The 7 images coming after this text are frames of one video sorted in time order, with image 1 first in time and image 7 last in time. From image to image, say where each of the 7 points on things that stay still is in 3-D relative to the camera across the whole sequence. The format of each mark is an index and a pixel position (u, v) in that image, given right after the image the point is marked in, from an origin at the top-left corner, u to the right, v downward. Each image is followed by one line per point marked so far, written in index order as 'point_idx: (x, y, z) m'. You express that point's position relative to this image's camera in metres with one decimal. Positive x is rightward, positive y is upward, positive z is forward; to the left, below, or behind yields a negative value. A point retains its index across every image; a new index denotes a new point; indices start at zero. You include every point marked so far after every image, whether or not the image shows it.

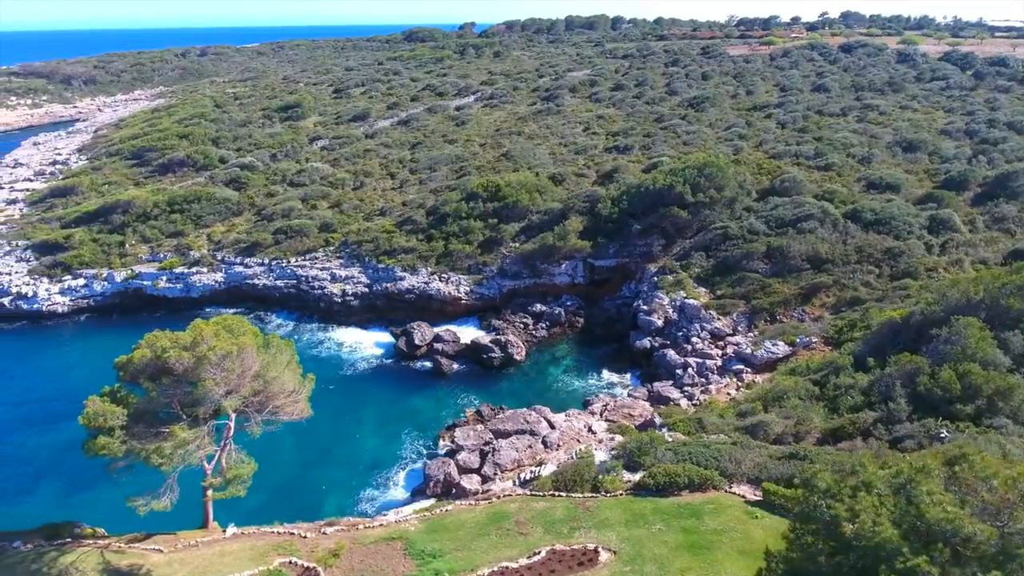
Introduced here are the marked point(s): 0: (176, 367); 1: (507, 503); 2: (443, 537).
0: (-8.6, -2.1, +16.5) m
1: (-0.1, -6.3, +18.9) m
2: (-1.8, -6.7, +17.4) m
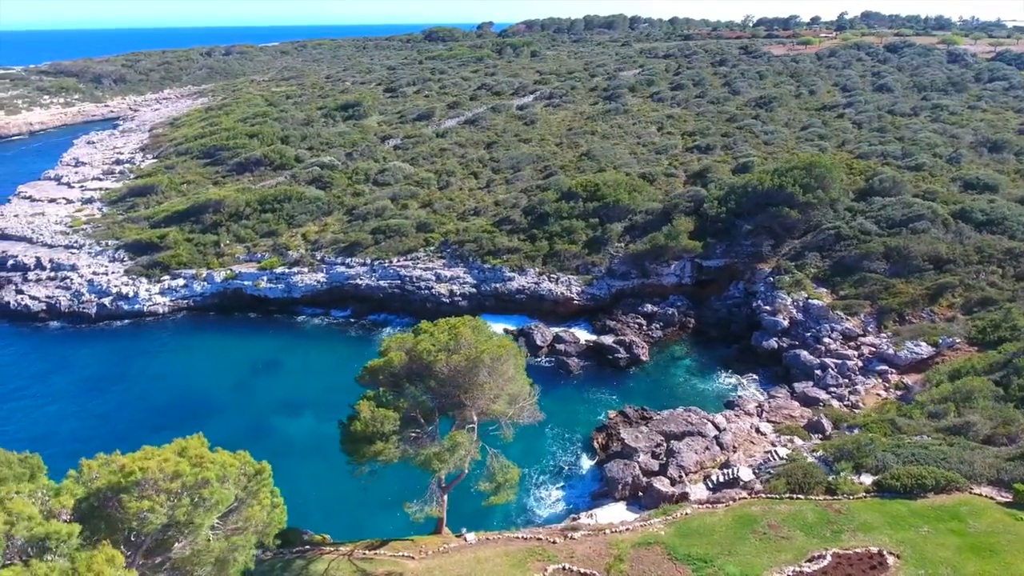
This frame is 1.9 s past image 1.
0: (-1.7, -2.1, +16.2) m
1: (+6.8, -6.3, +18.7) m
2: (+5.1, -6.8, +17.2) m
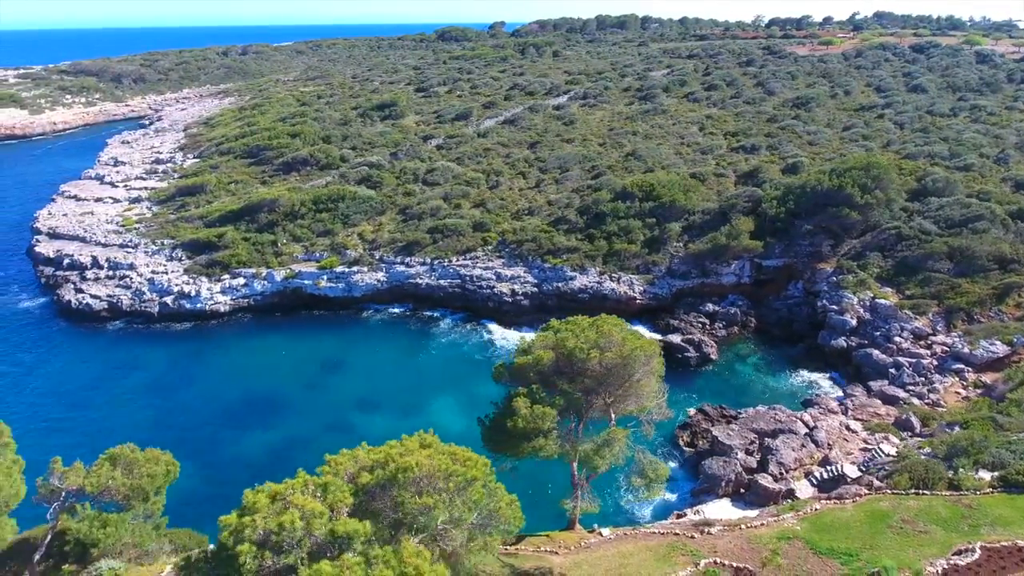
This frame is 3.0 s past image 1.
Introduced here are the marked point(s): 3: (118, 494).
0: (+2.1, -2.0, +16.5) m
1: (+10.6, -6.3, +19.0) m
2: (+8.9, -6.7, +17.5) m
3: (-10.4, -5.4, +17.0) m
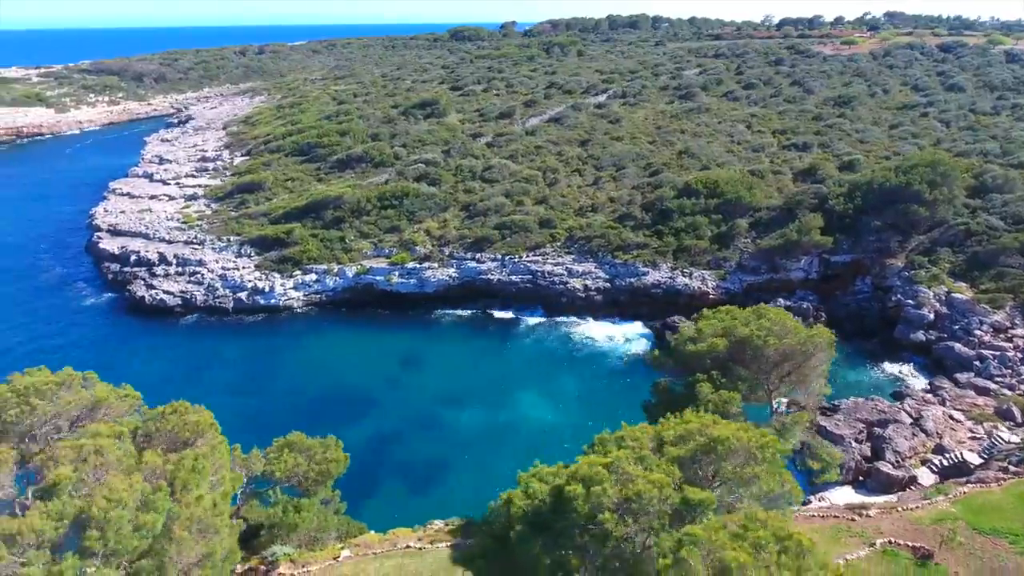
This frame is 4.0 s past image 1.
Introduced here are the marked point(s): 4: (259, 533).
0: (+6.8, -1.8, +17.0) m
1: (+15.3, -6.0, +19.5) m
2: (+13.6, -6.4, +18.0) m
3: (-5.6, -5.2, +17.4) m
4: (-6.9, -6.7, +17.6) m
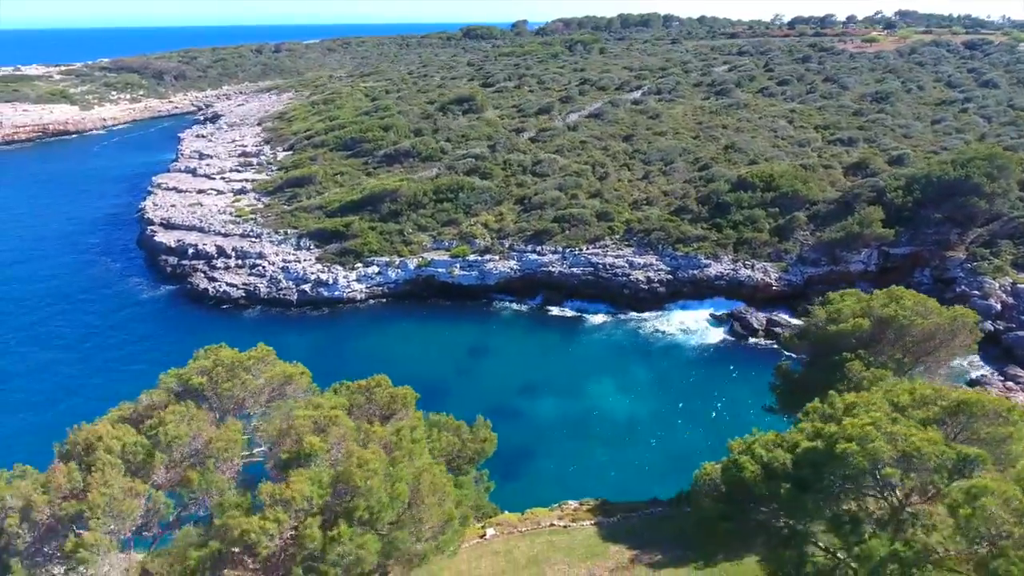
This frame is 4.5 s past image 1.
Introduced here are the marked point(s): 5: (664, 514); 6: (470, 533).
0: (+10.9, -1.2, +17.3) m
1: (+19.4, -5.5, +19.9) m
2: (+17.6, -5.9, +18.4) m
3: (-1.6, -4.6, +17.7) m
4: (-2.8, -6.2, +17.9) m
5: (+4.5, -6.7, +19.1) m
6: (-1.1, -6.8, +17.9) m
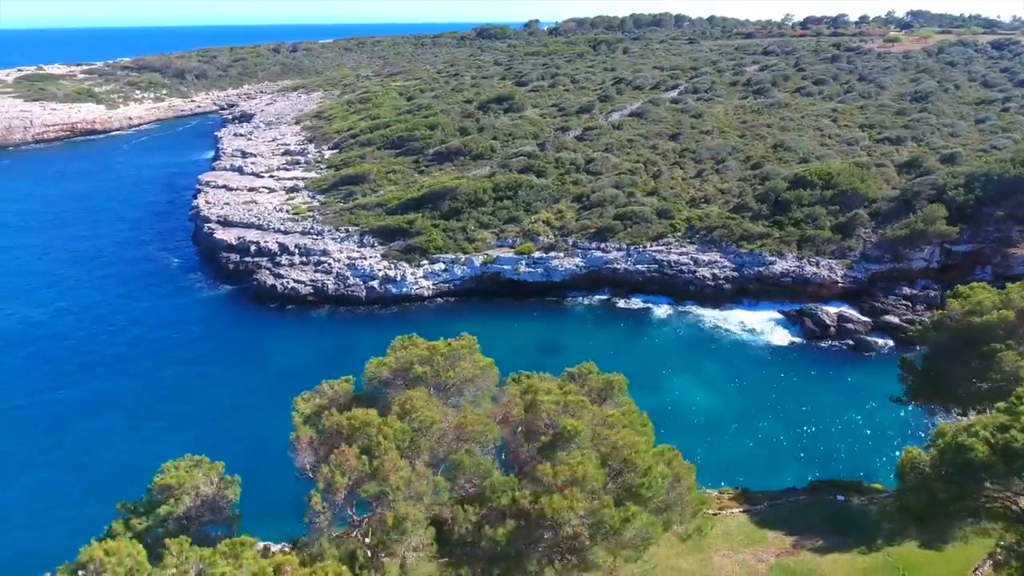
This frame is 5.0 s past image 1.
0: (+15.3, -1.0, +17.8) m
1: (+23.8, -5.3, +20.4) m
2: (+22.0, -5.7, +18.8) m
3: (+2.8, -4.4, +18.1) m
4: (+1.5, -5.9, +18.3) m
5: (+8.9, -6.5, +19.5) m
6: (+3.3, -6.6, +18.3) m
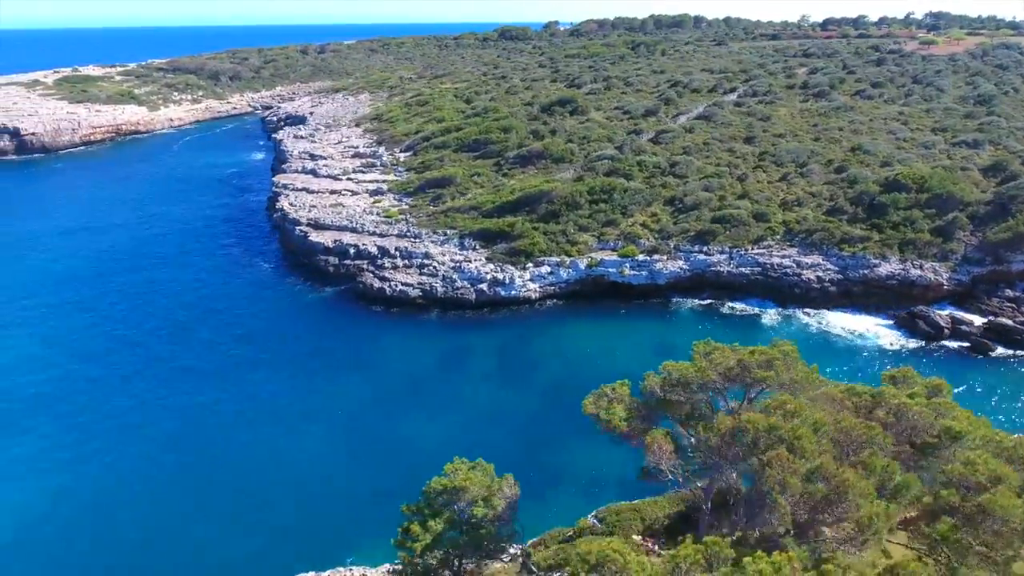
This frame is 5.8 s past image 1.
0: (+22.4, -1.2, +18.4) m
1: (+30.9, -5.4, +21.1) m
2: (+29.2, -5.9, +19.5) m
3: (+10.0, -4.6, +18.7) m
4: (+8.7, -6.1, +18.9) m
5: (+16.0, -6.6, +20.2) m
6: (+10.4, -6.7, +18.9) m
